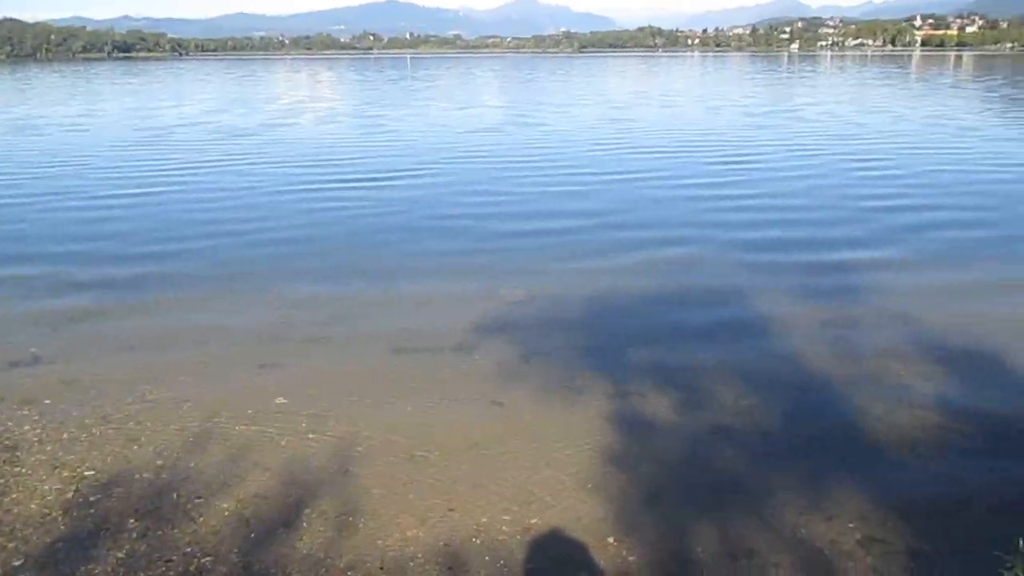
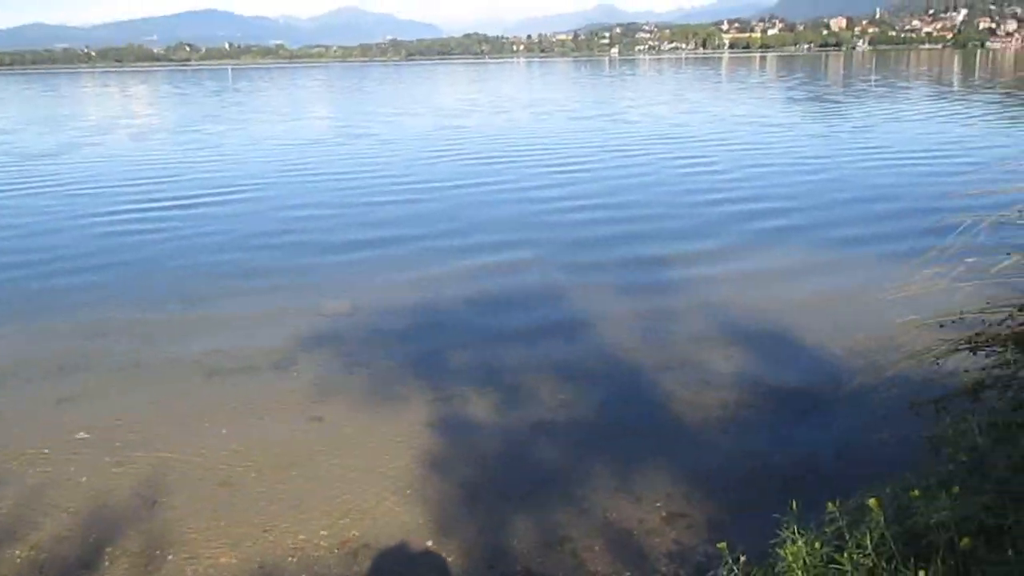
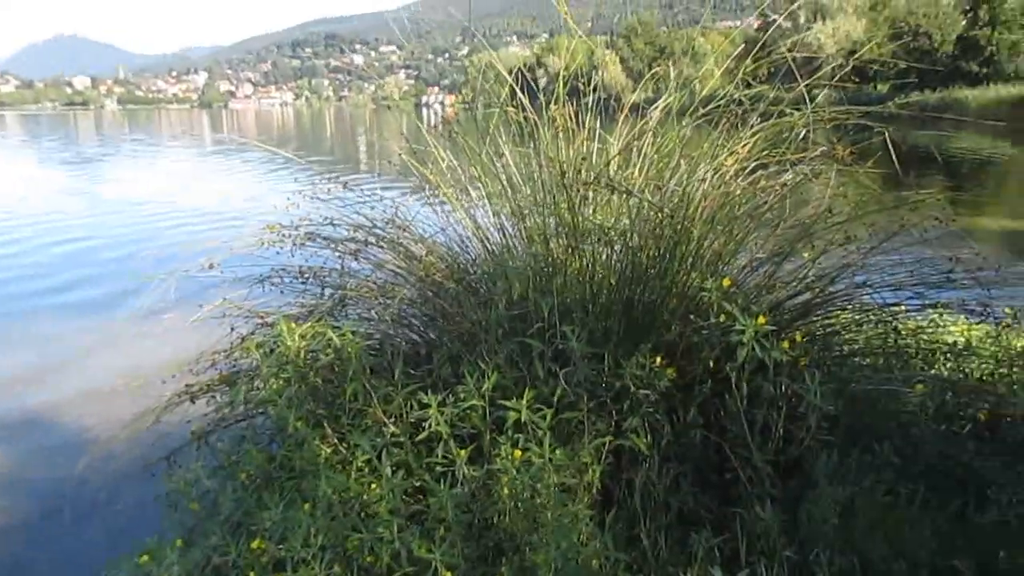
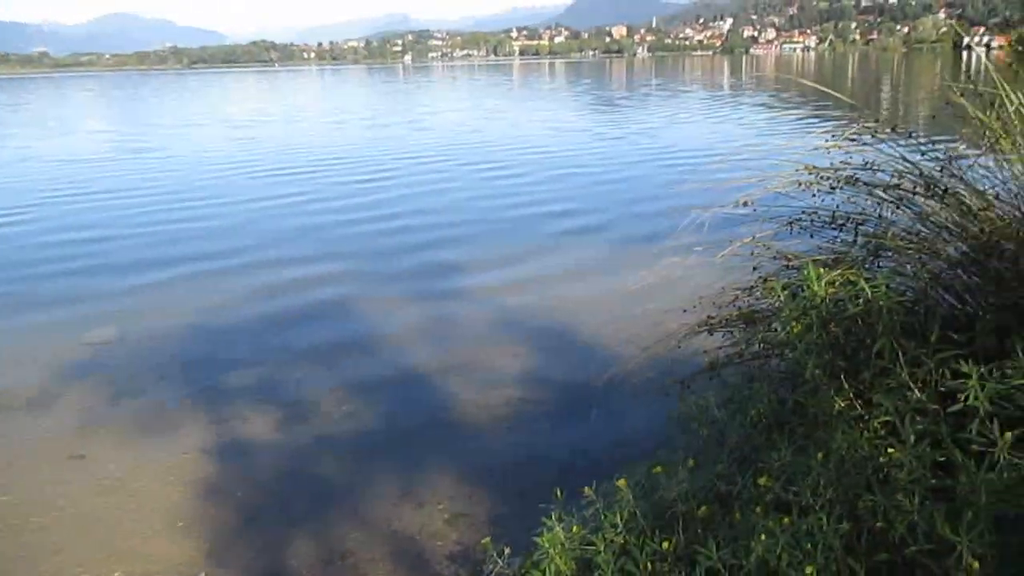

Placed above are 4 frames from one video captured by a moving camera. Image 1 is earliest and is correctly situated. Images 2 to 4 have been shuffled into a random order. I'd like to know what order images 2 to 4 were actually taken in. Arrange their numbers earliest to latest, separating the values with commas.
2, 4, 3
